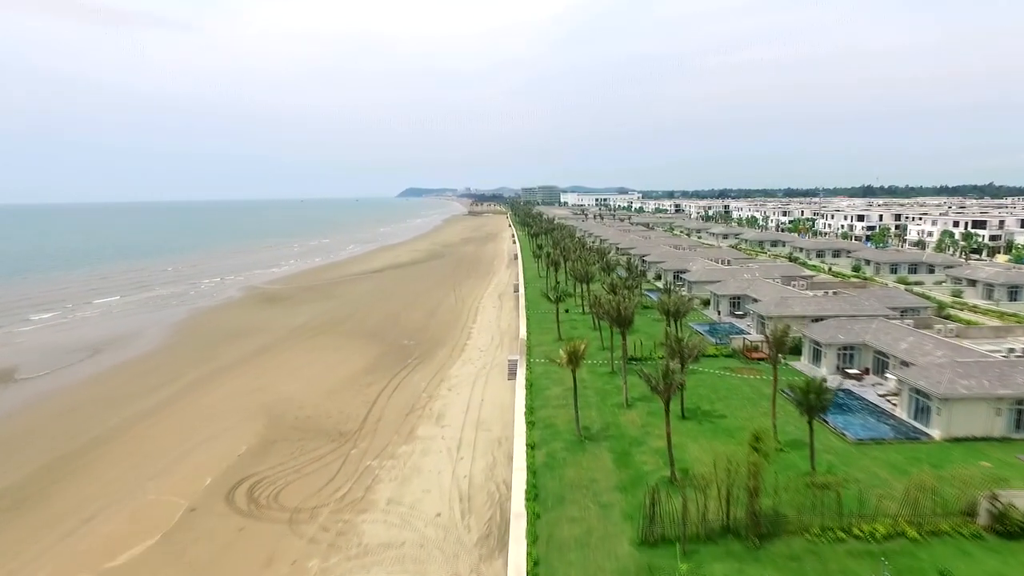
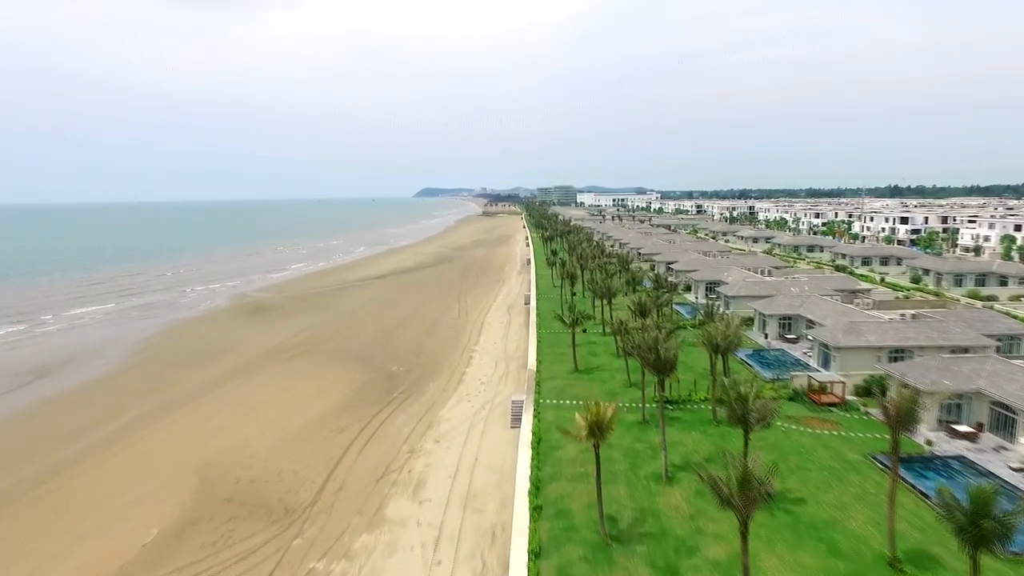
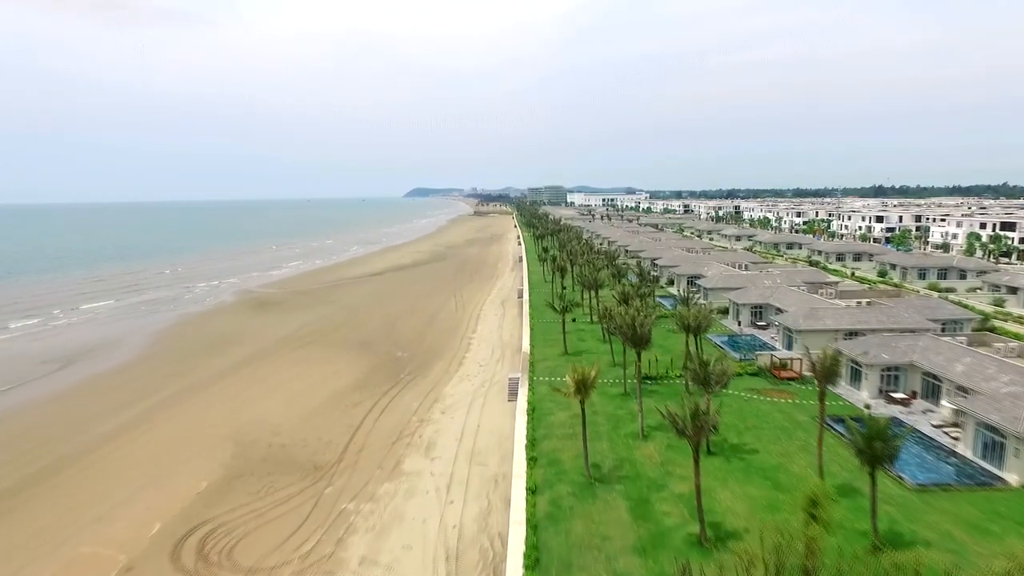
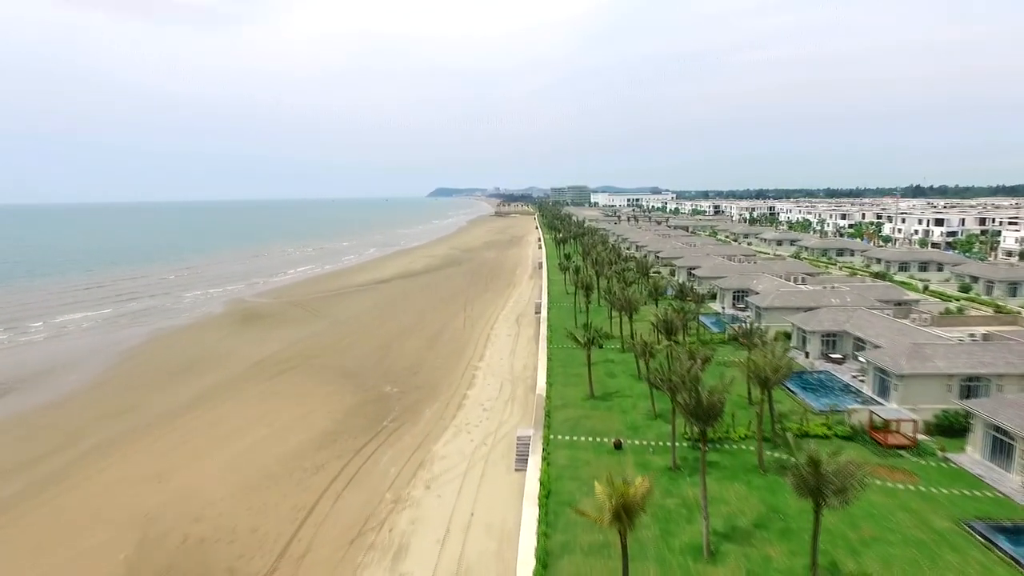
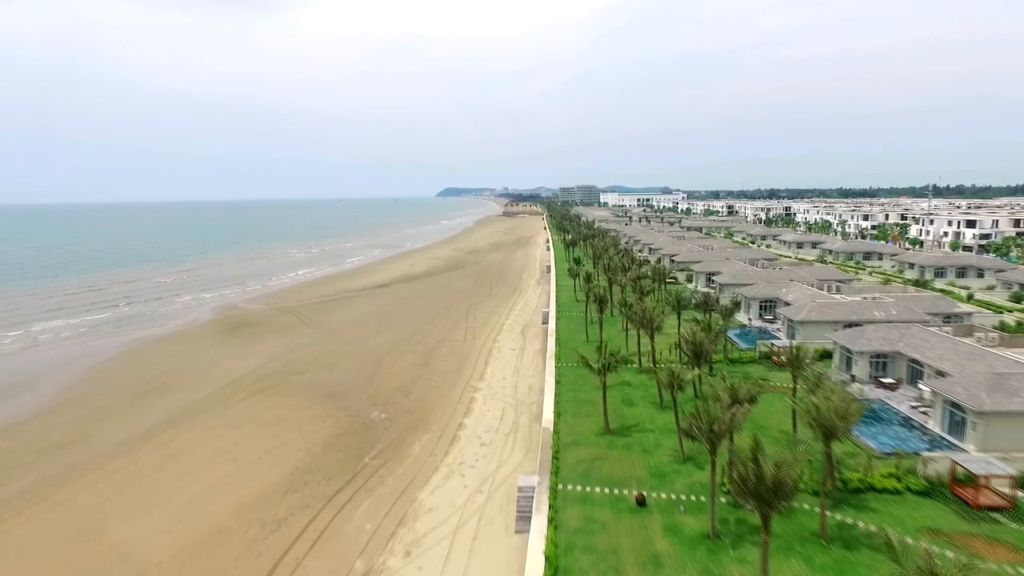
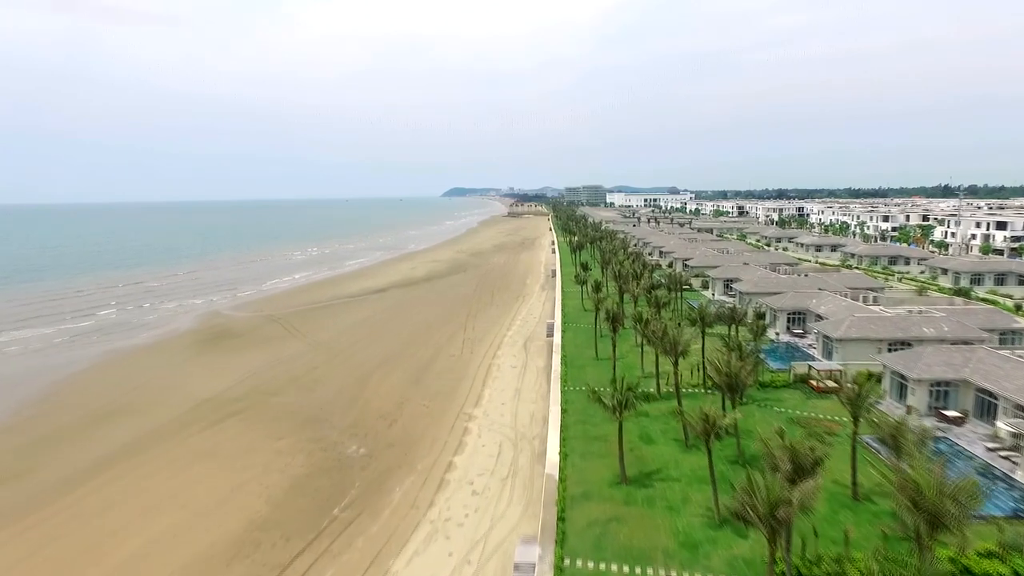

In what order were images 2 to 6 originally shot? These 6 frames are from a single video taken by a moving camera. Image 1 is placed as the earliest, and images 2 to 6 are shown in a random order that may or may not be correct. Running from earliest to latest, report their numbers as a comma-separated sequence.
3, 2, 4, 5, 6
